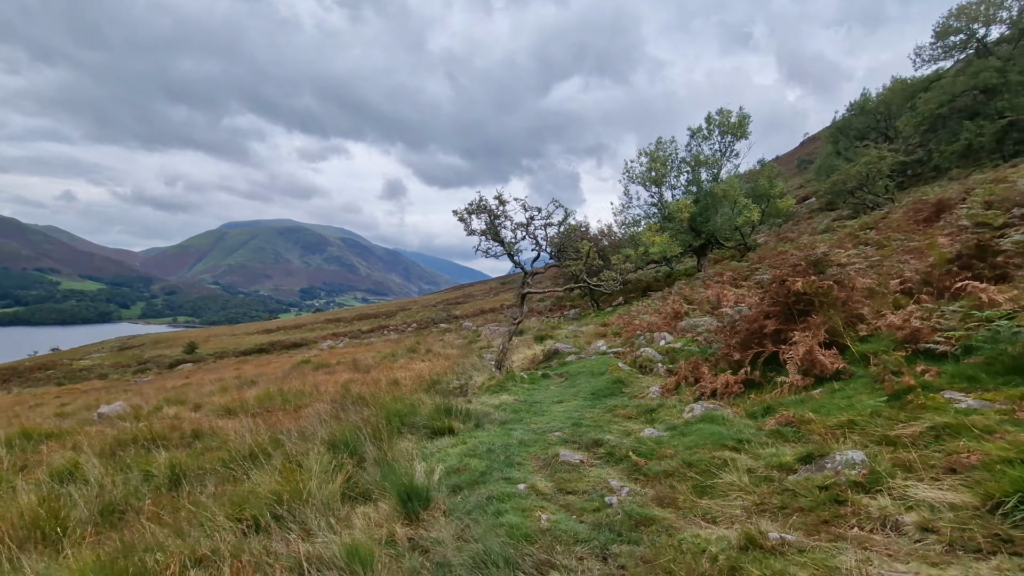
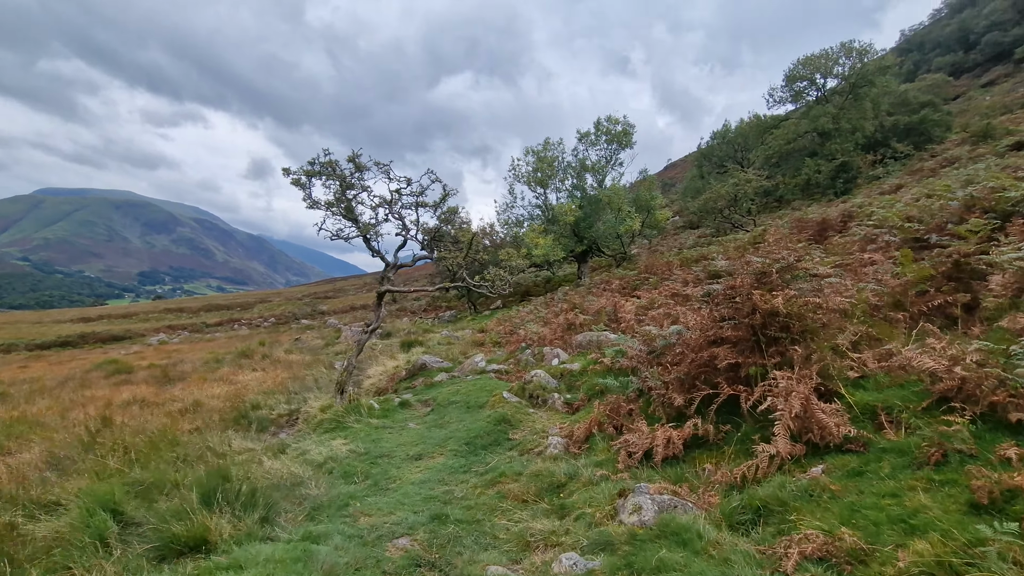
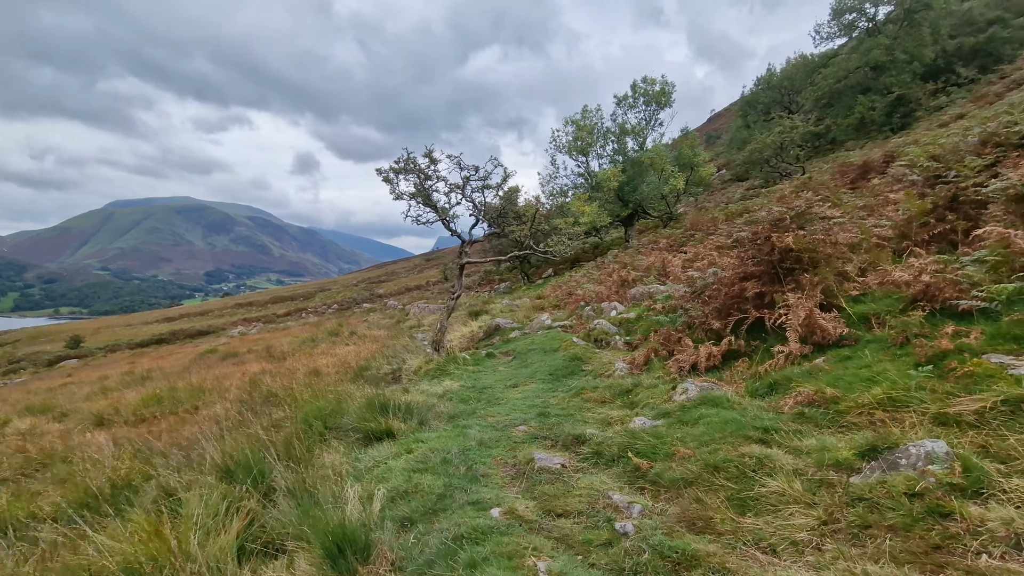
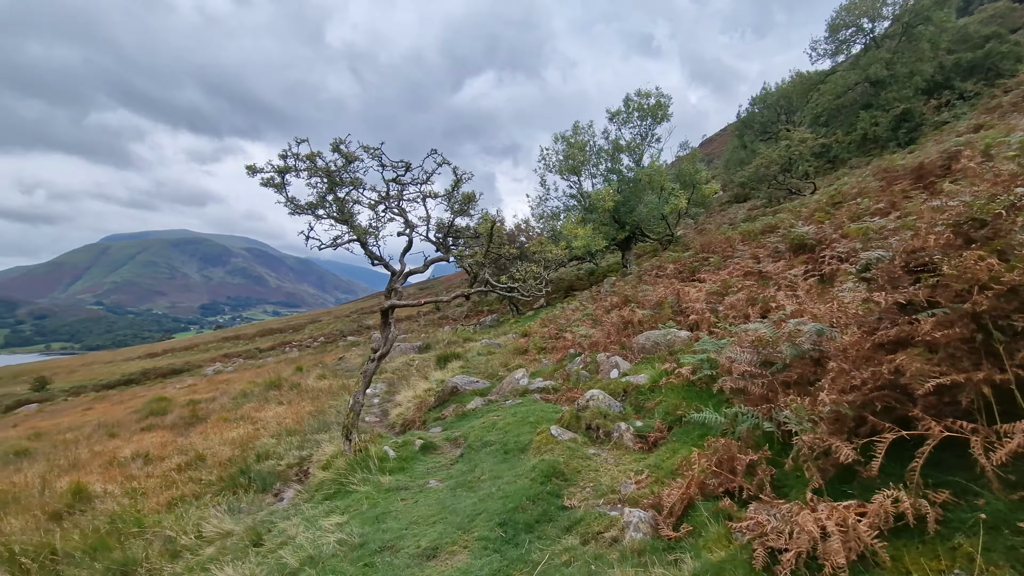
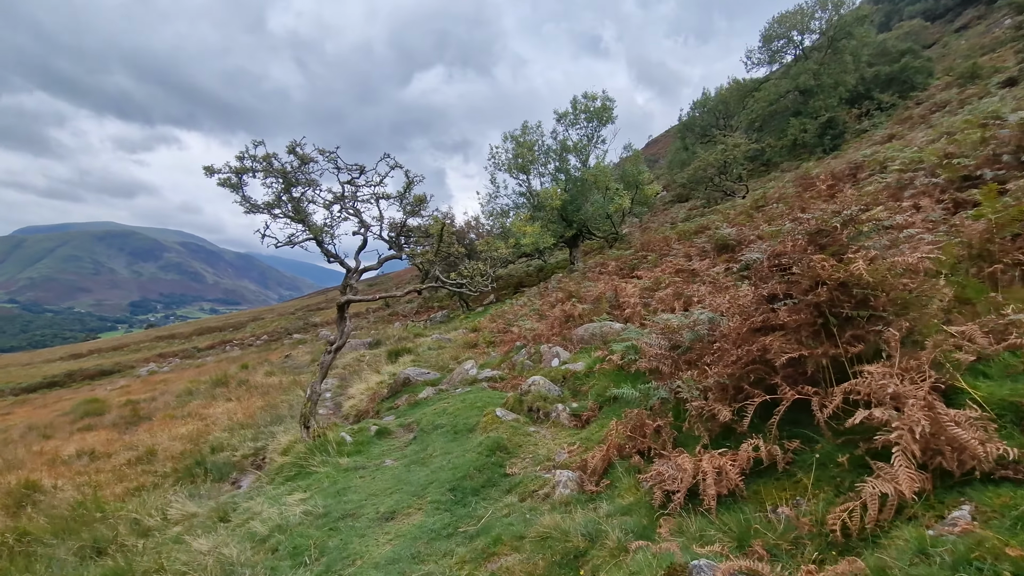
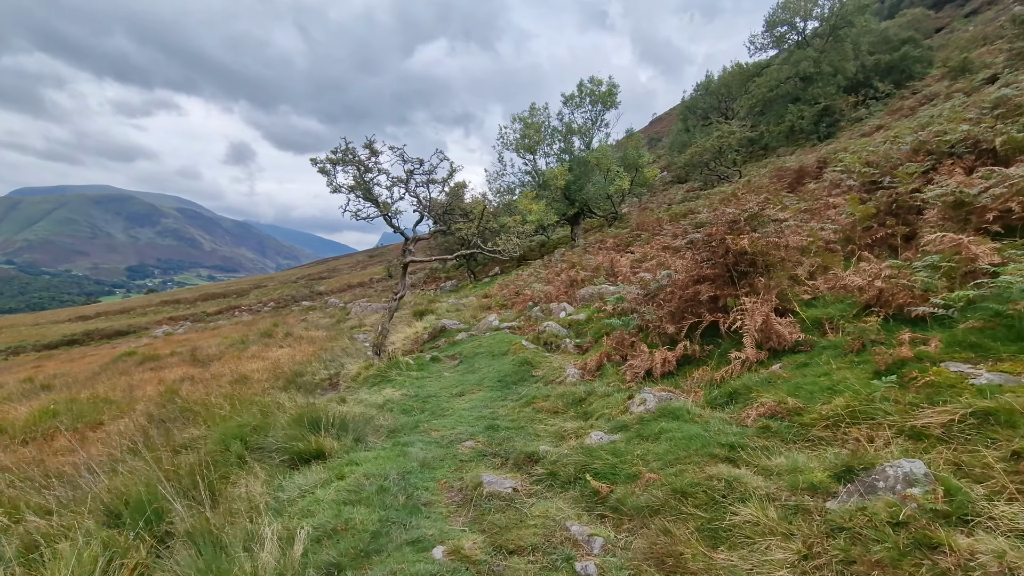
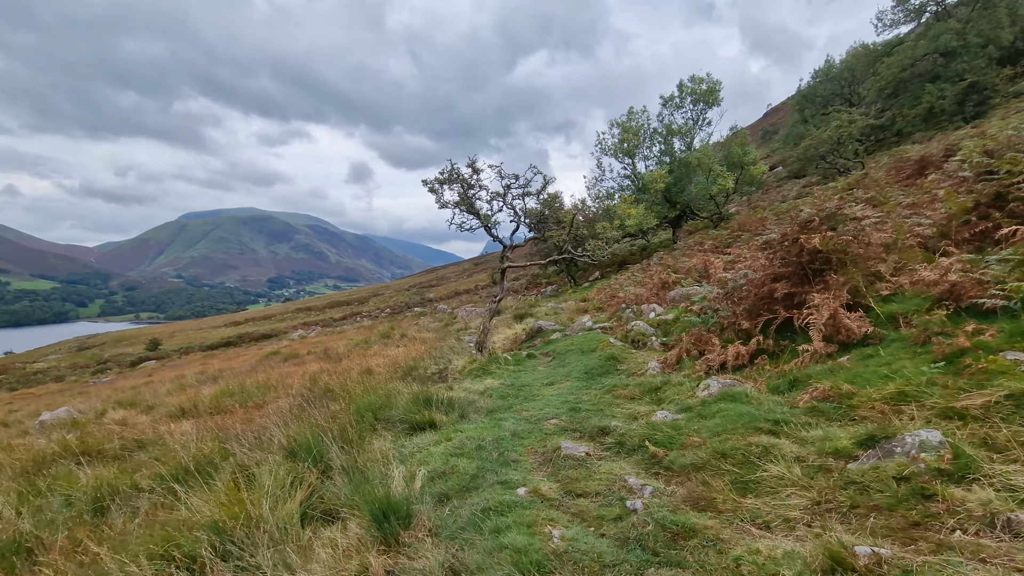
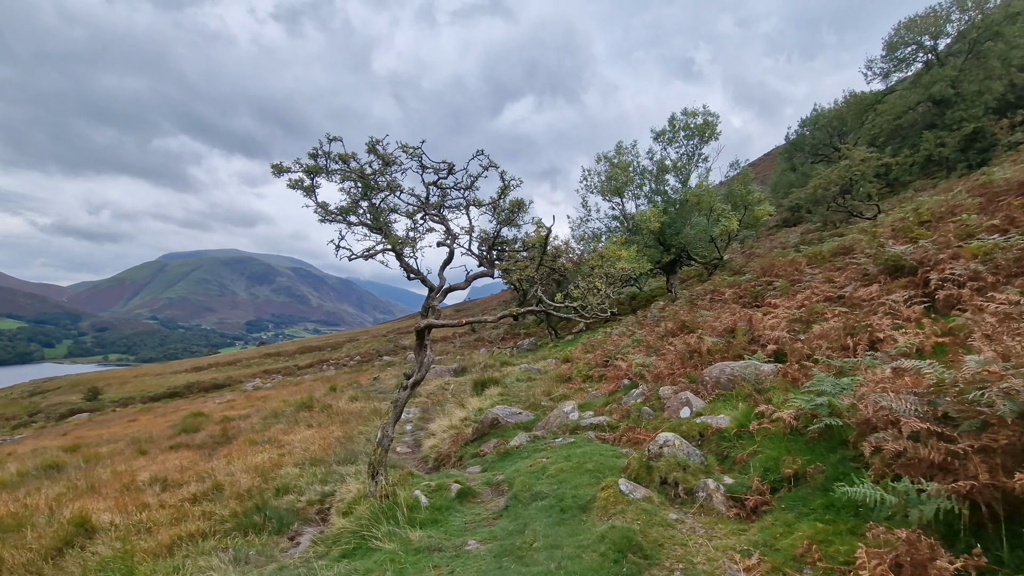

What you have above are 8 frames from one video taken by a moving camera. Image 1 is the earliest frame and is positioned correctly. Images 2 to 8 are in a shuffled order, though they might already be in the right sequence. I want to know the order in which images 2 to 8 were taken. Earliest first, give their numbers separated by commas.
7, 3, 6, 2, 5, 4, 8
